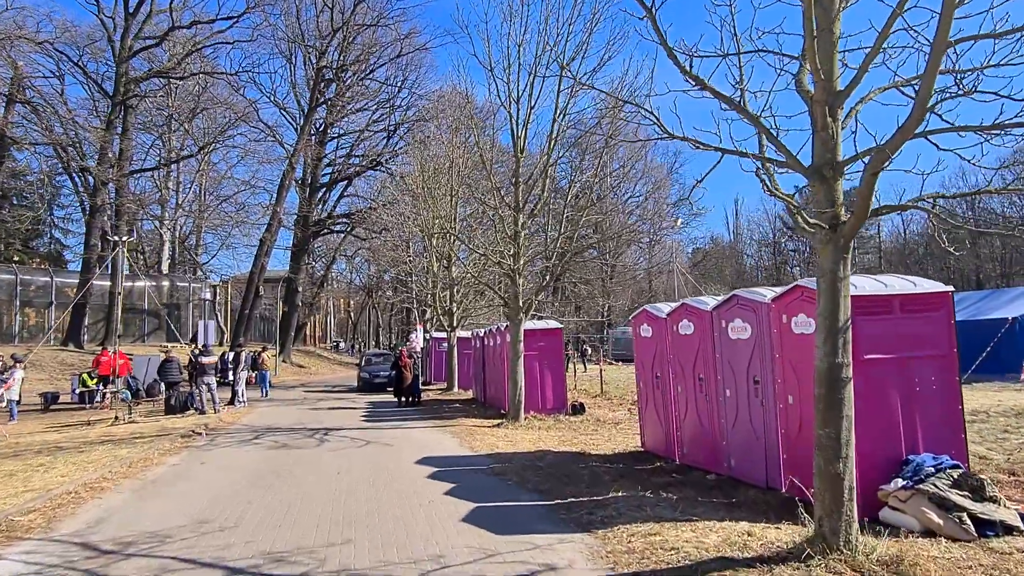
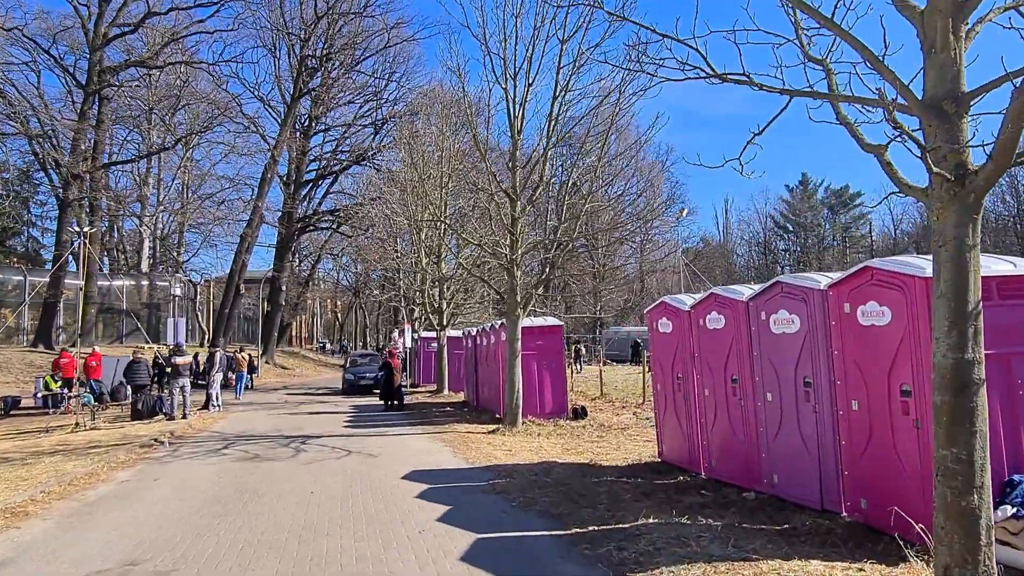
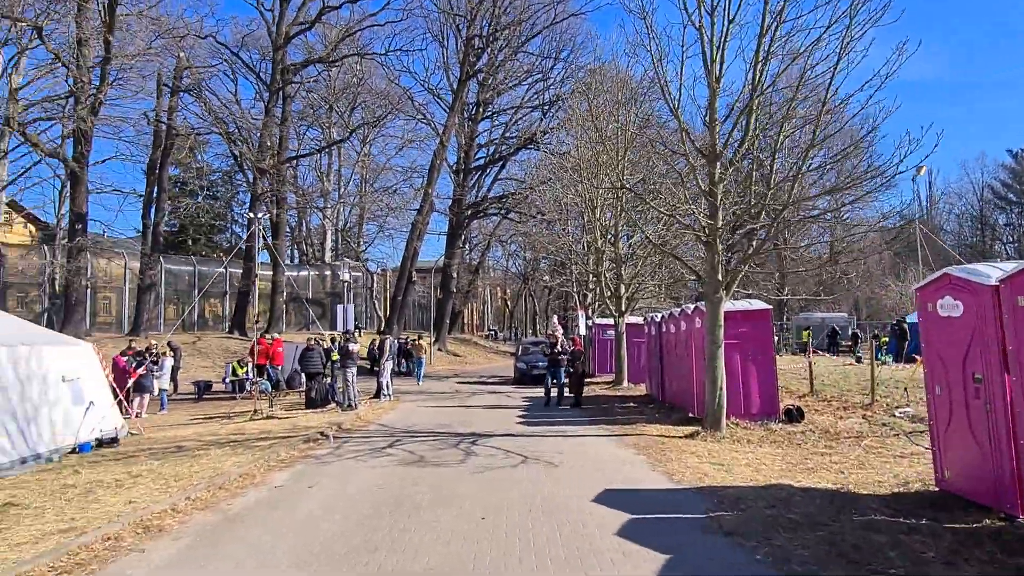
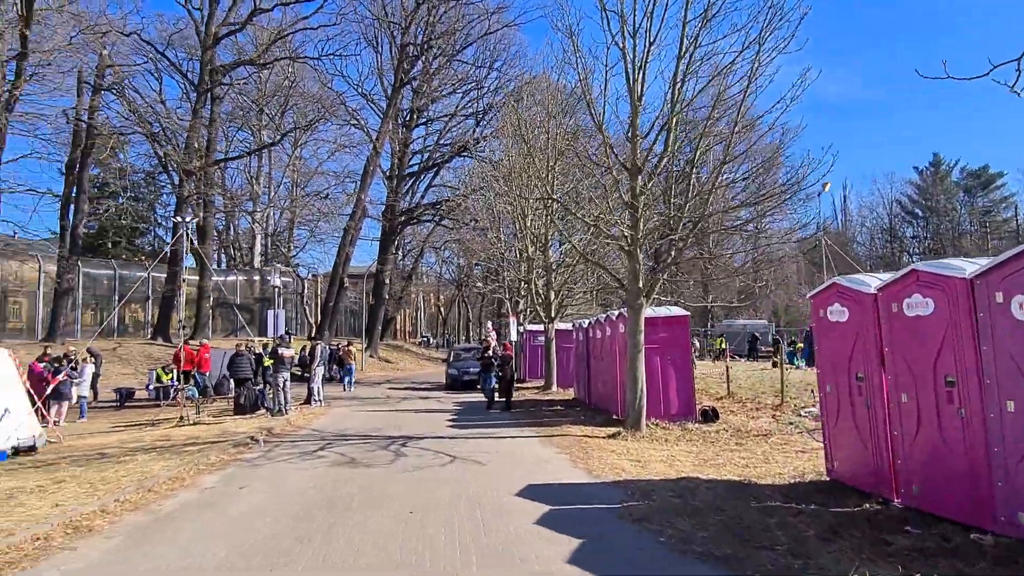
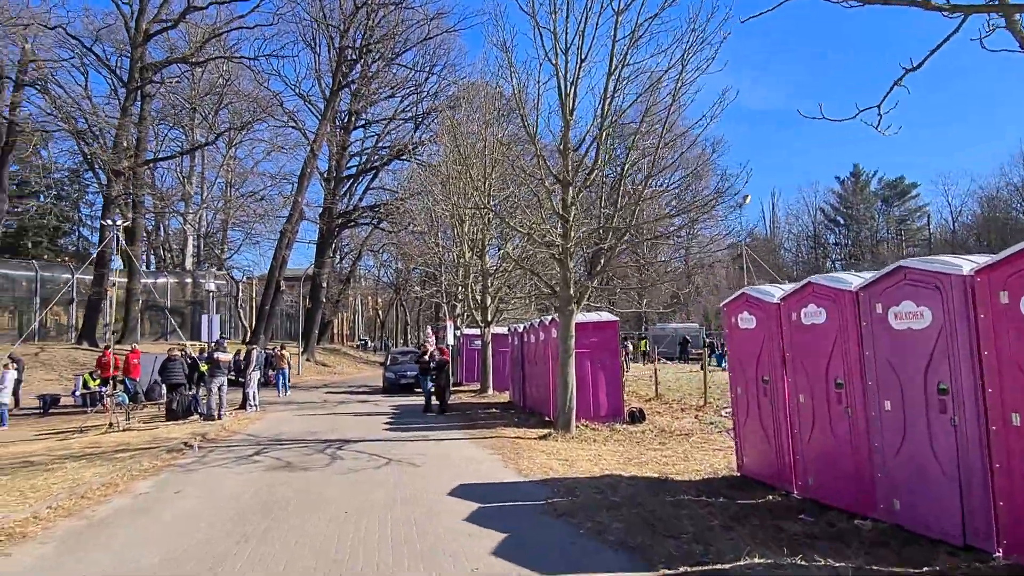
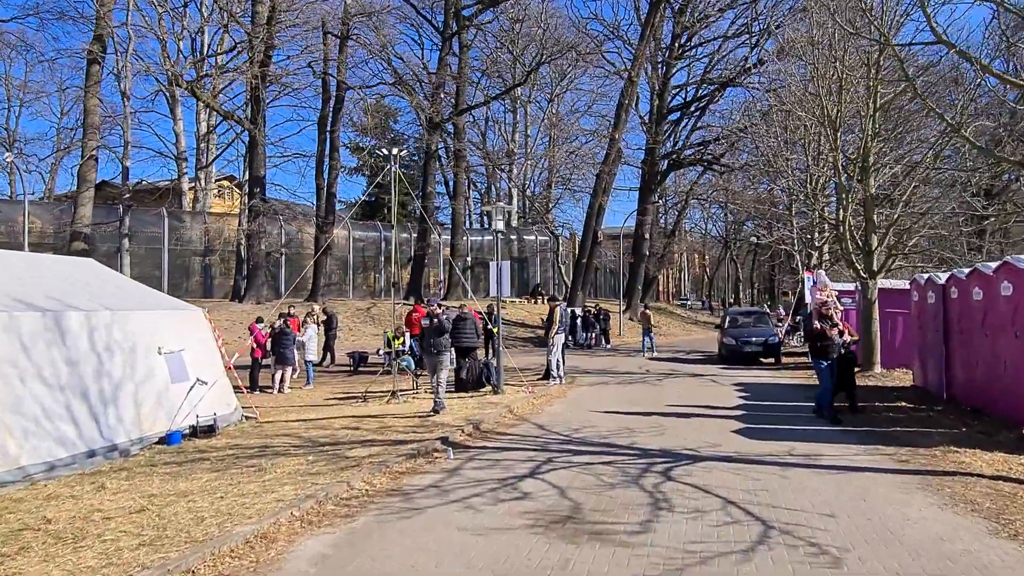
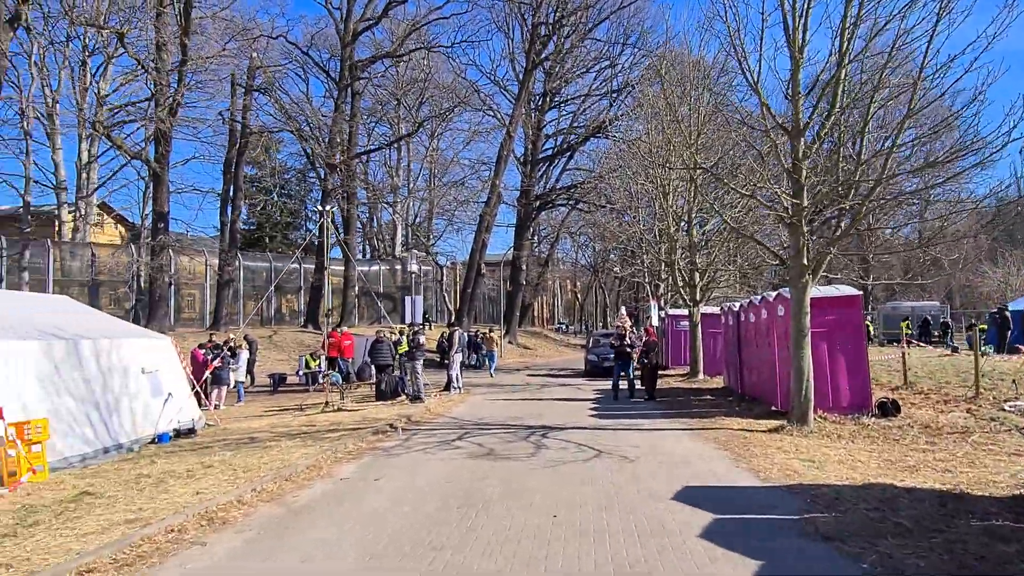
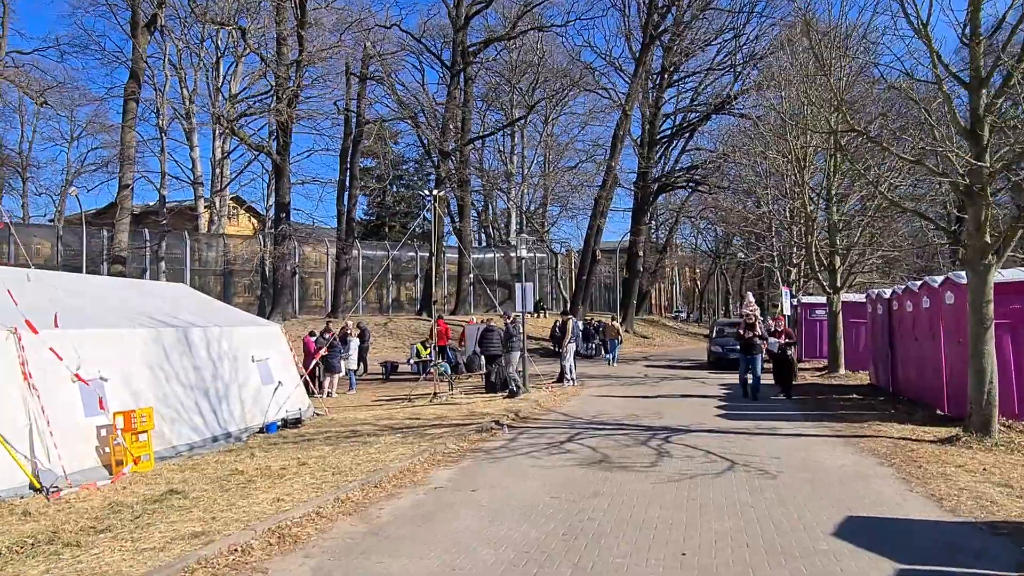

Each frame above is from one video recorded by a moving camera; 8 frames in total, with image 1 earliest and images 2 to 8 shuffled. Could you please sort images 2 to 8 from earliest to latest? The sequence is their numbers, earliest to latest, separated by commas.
2, 5, 4, 3, 7, 8, 6
